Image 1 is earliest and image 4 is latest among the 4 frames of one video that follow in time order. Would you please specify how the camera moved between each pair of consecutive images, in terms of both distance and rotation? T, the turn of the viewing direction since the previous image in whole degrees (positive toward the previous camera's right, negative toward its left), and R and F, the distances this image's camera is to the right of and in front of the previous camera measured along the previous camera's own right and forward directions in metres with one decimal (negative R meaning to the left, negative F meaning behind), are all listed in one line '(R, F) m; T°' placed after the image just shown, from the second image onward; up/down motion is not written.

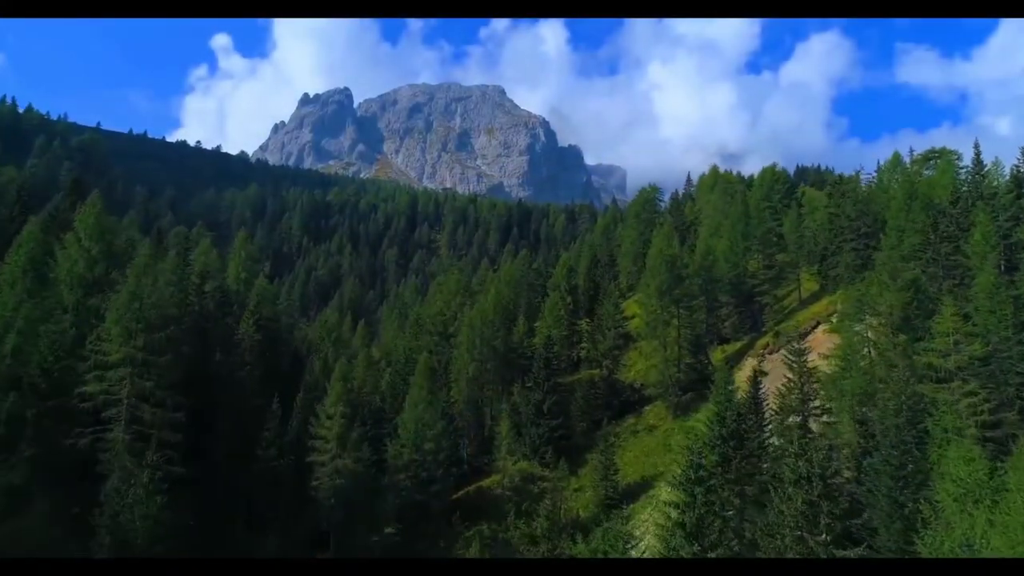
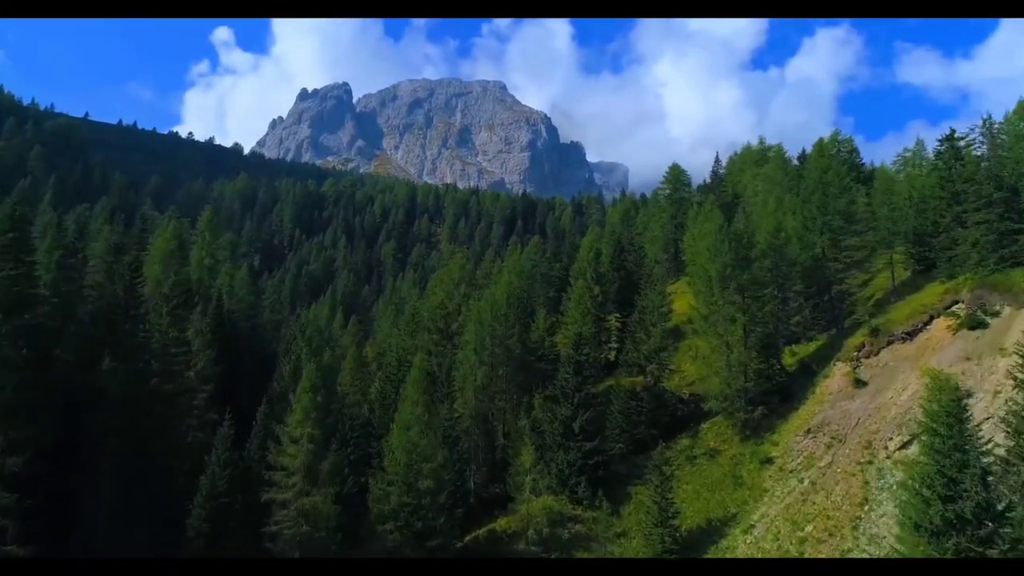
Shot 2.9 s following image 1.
(-0.7, +10.7) m; 0°
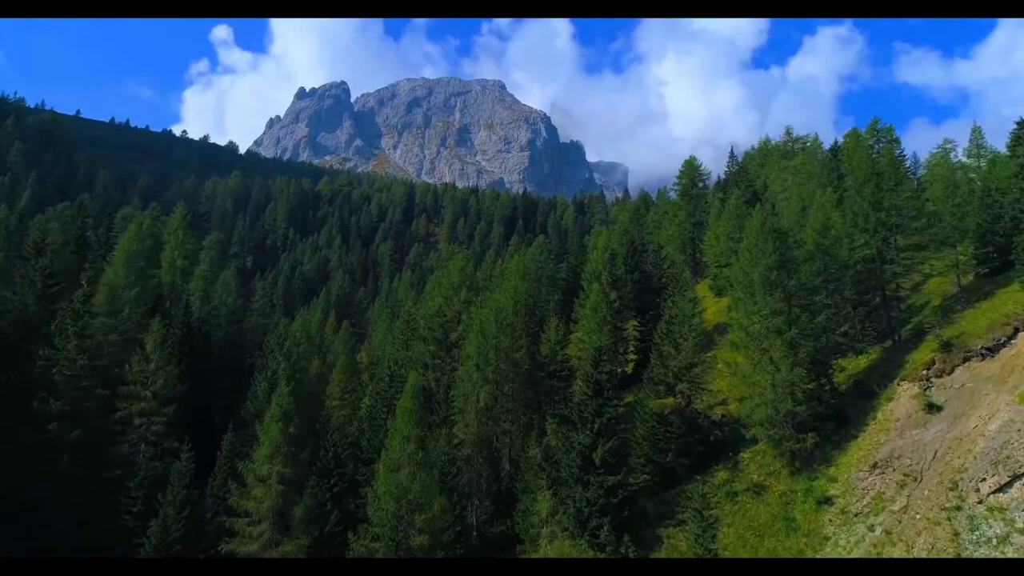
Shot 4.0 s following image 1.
(-0.3, +5.5) m; 0°
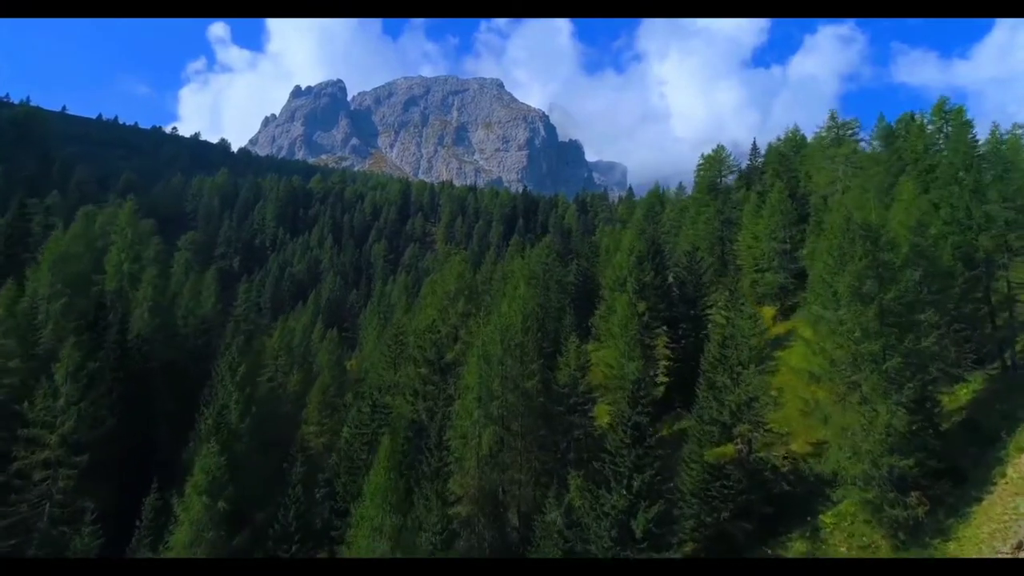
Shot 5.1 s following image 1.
(-0.4, +7.7) m; 0°
